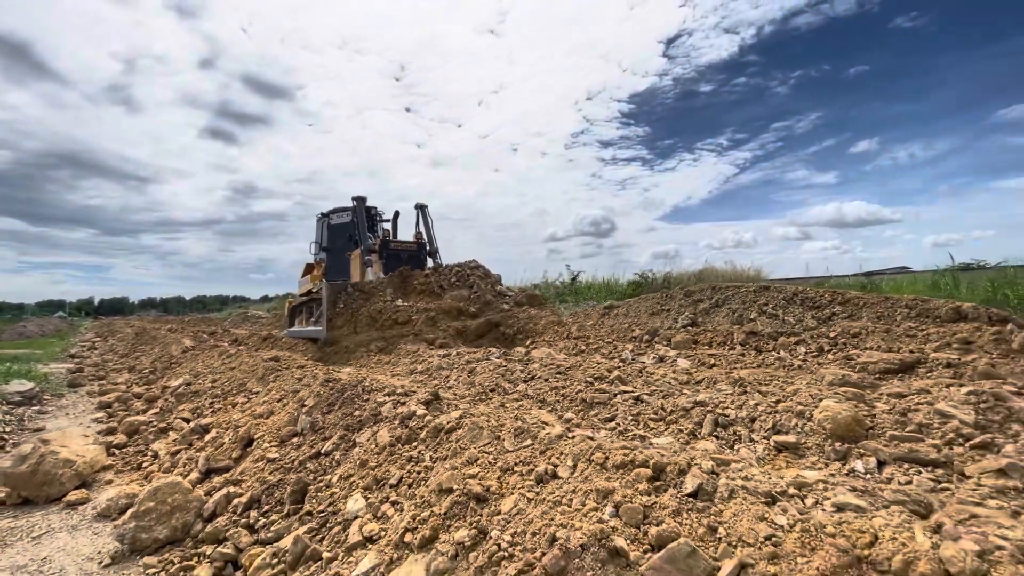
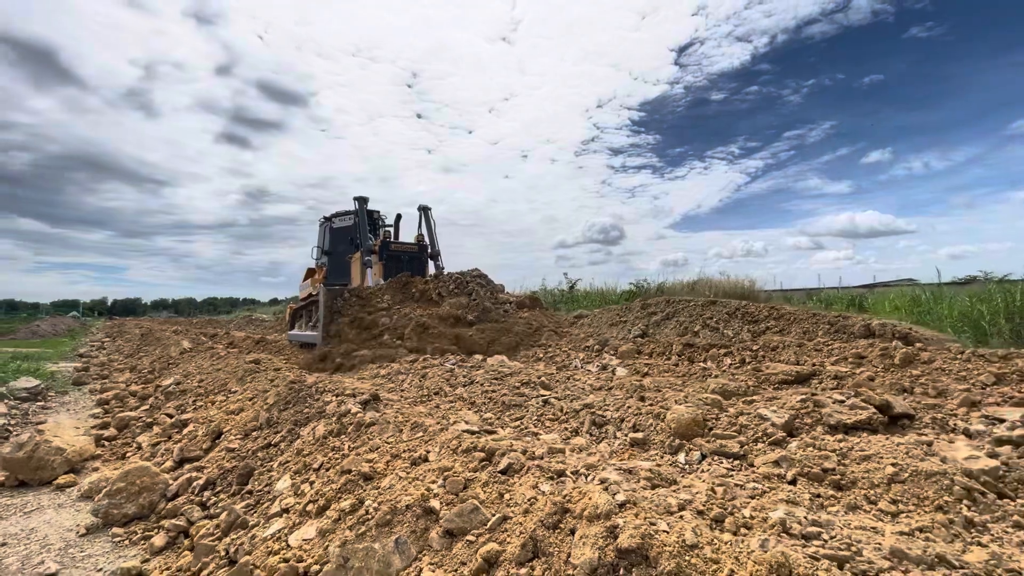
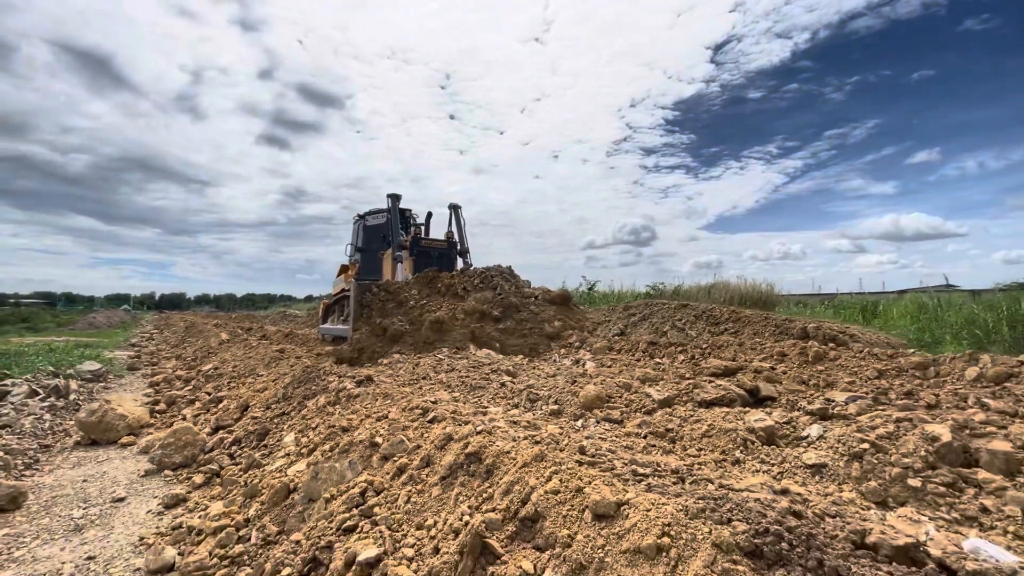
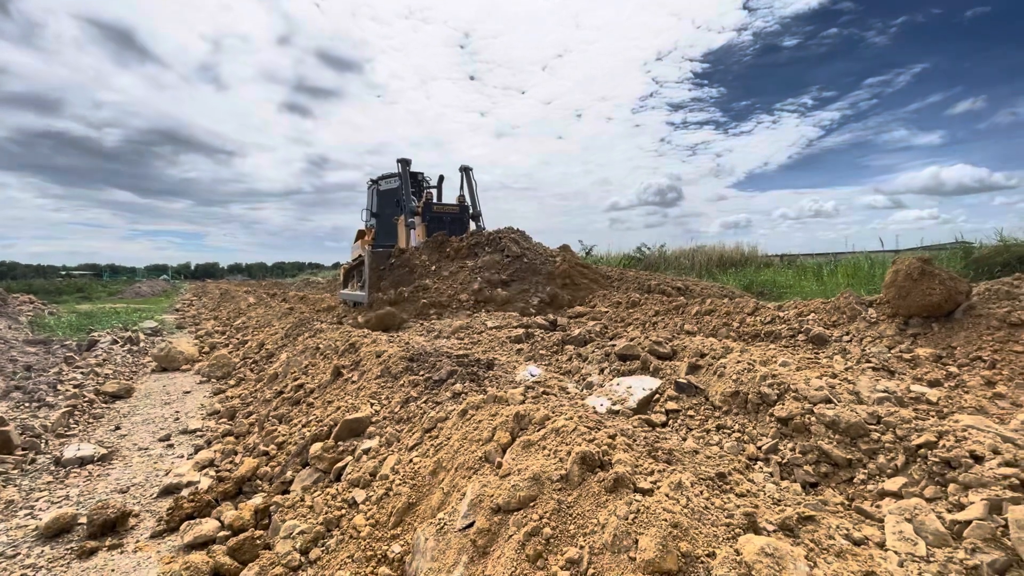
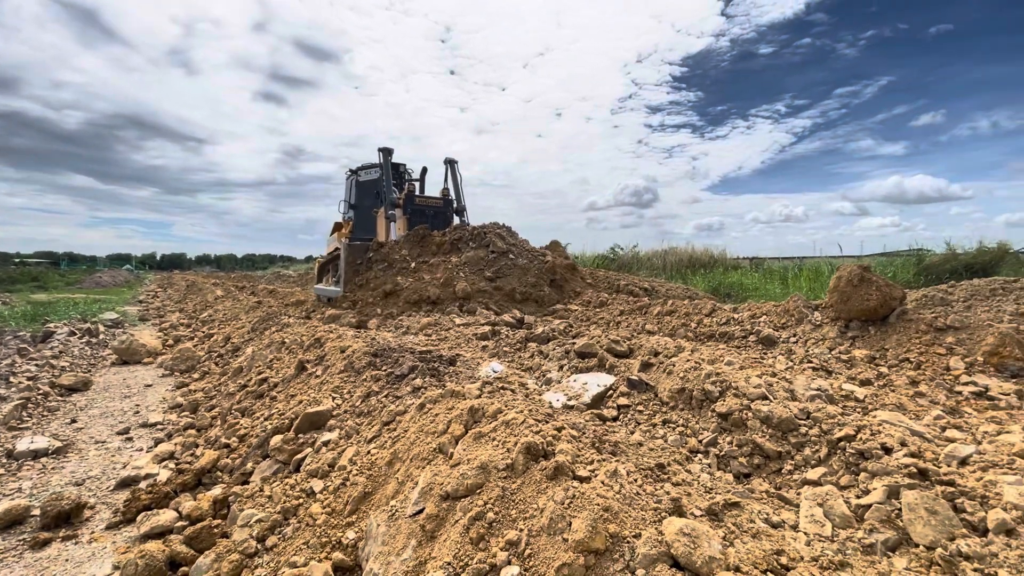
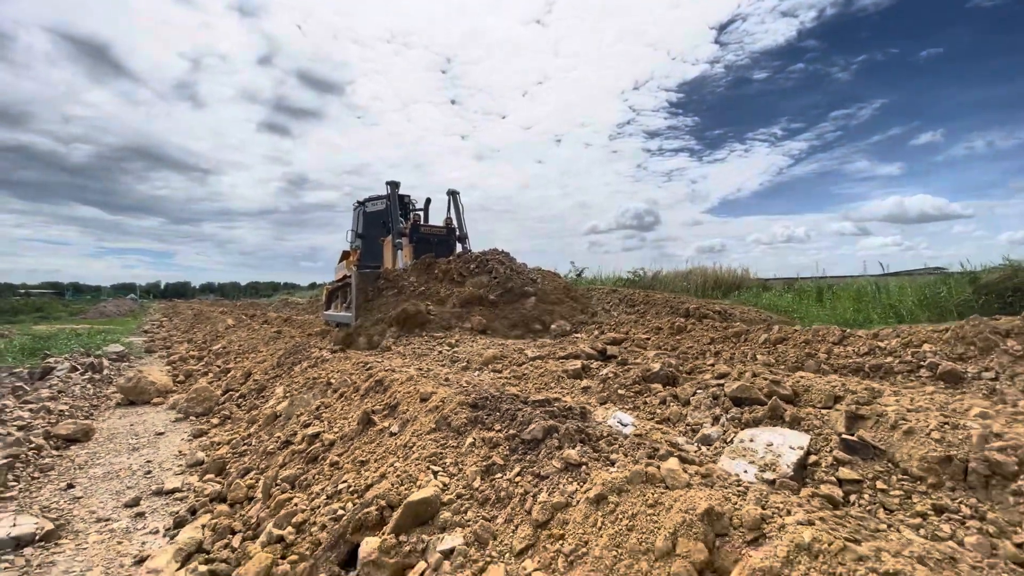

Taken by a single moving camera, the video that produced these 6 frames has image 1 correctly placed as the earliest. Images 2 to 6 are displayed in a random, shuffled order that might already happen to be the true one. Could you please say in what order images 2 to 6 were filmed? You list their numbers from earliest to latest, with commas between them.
2, 3, 6, 4, 5
